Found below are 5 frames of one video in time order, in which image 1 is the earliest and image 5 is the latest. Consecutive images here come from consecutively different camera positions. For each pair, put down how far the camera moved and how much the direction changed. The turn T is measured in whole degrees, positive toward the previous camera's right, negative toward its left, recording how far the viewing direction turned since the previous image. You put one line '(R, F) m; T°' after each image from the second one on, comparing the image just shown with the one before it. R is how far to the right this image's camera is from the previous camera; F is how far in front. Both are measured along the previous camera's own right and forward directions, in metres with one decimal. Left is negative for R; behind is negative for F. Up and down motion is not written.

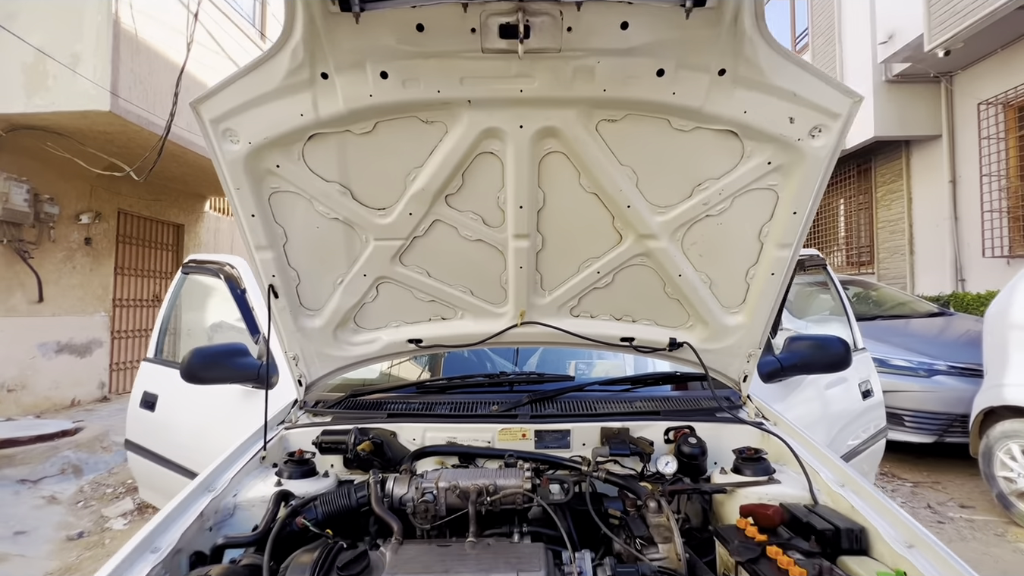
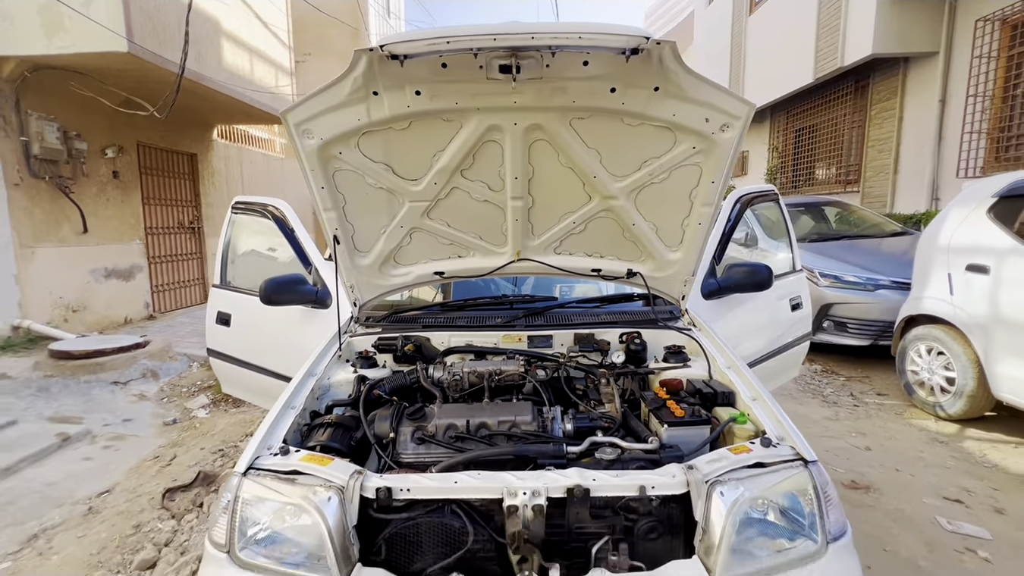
(0.0, -0.6) m; 0°
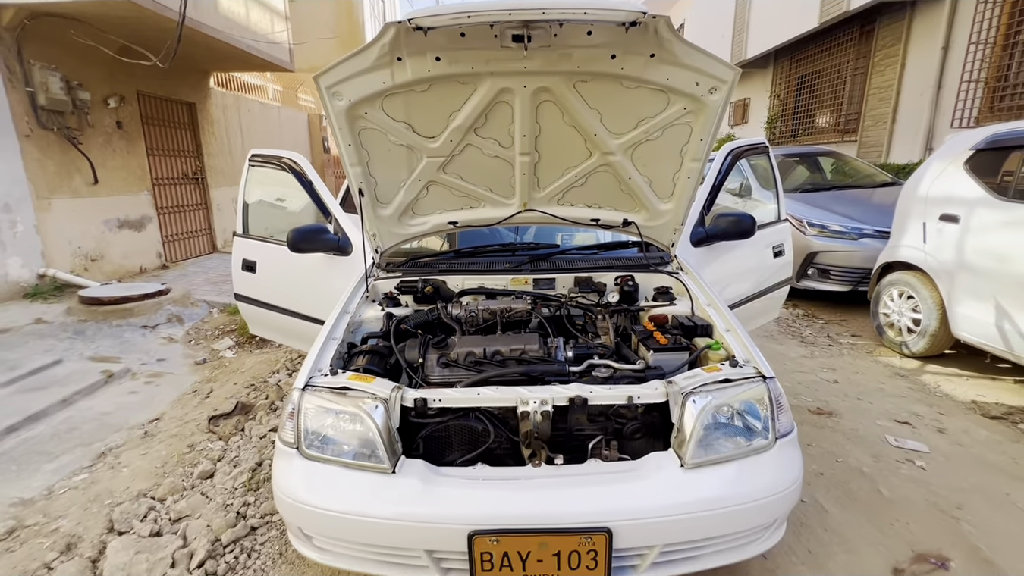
(-0.1, -0.3) m; 0°
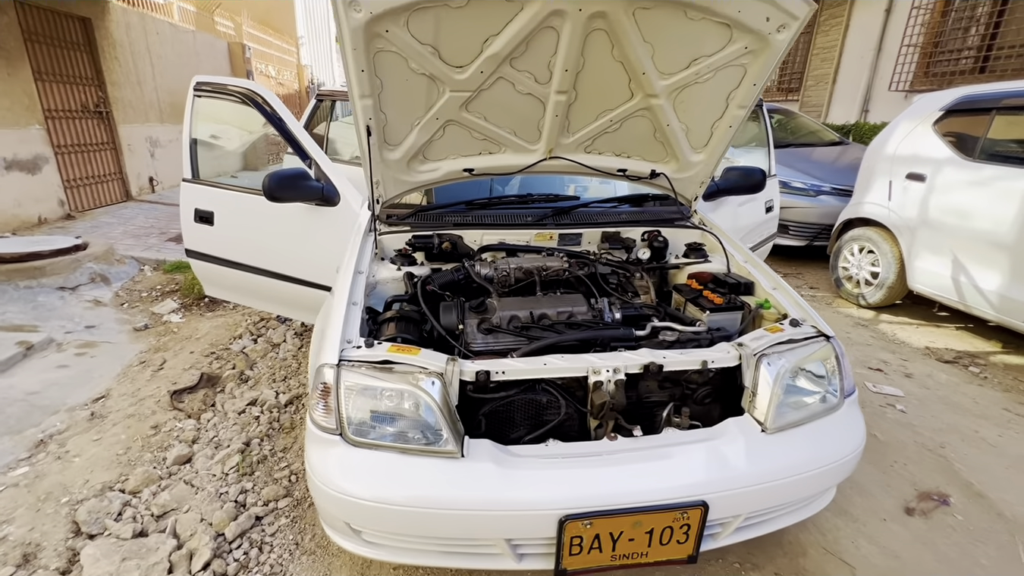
(-0.4, +0.2) m; +8°
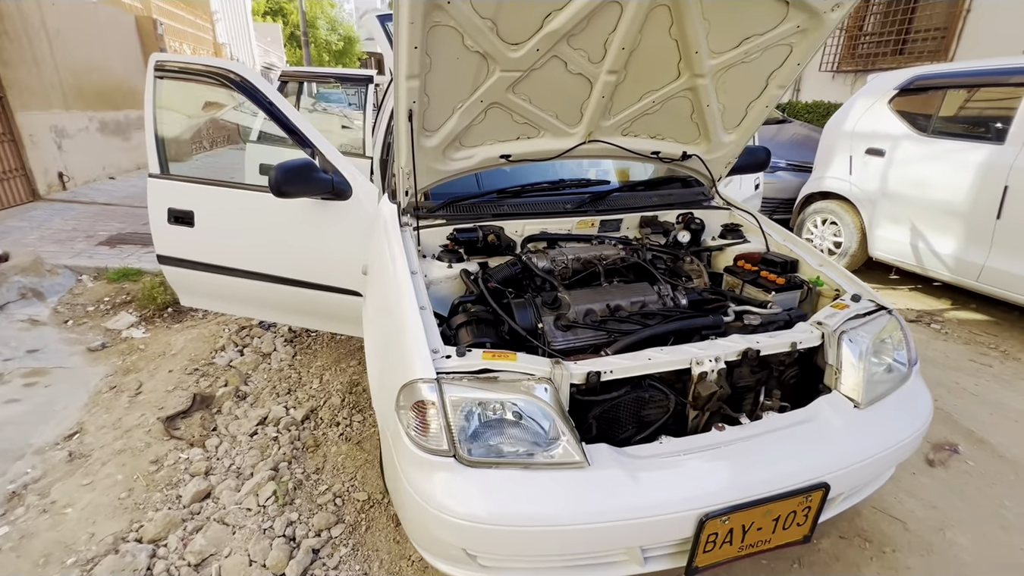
(-0.5, +0.1) m; +8°
